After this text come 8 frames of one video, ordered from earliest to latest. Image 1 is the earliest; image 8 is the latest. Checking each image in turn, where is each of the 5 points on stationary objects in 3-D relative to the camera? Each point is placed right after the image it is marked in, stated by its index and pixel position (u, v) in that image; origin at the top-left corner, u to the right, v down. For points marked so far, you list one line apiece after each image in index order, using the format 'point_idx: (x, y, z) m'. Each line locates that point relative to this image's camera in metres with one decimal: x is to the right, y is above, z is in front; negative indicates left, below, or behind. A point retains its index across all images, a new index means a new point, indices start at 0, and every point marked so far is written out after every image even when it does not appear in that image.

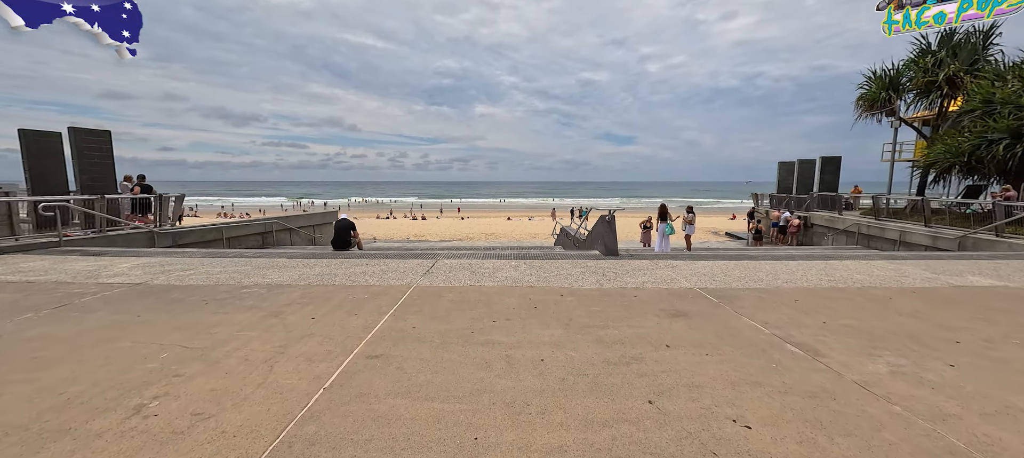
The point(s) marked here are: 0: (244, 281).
0: (-3.4, -0.7, +4.5) m
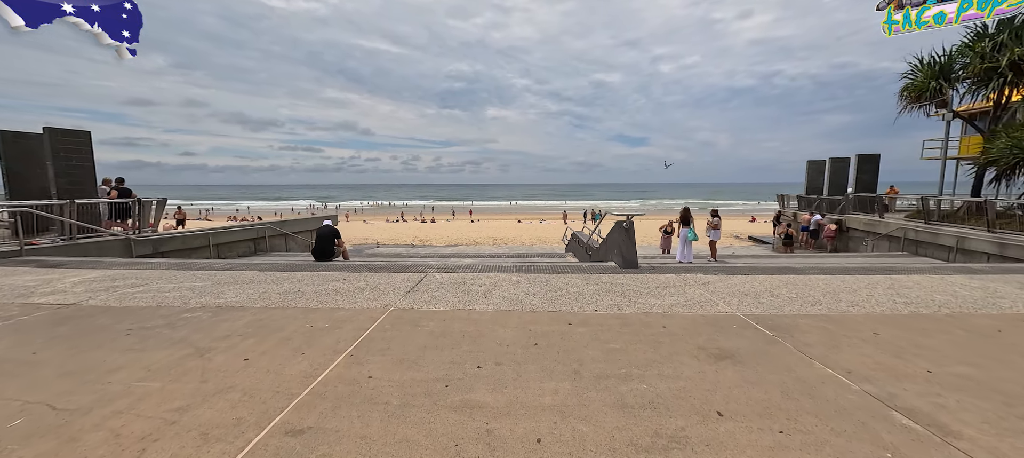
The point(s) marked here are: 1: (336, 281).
0: (-3.4, -0.8, +3.8) m
1: (-2.3, -0.7, +4.6) m
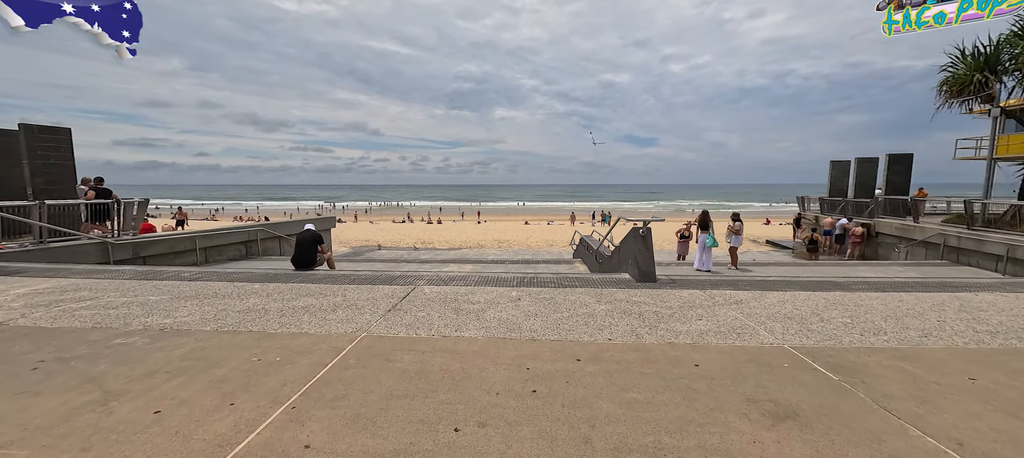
0: (-3.4, -0.9, +3.3) m
1: (-2.3, -0.8, +4.0) m
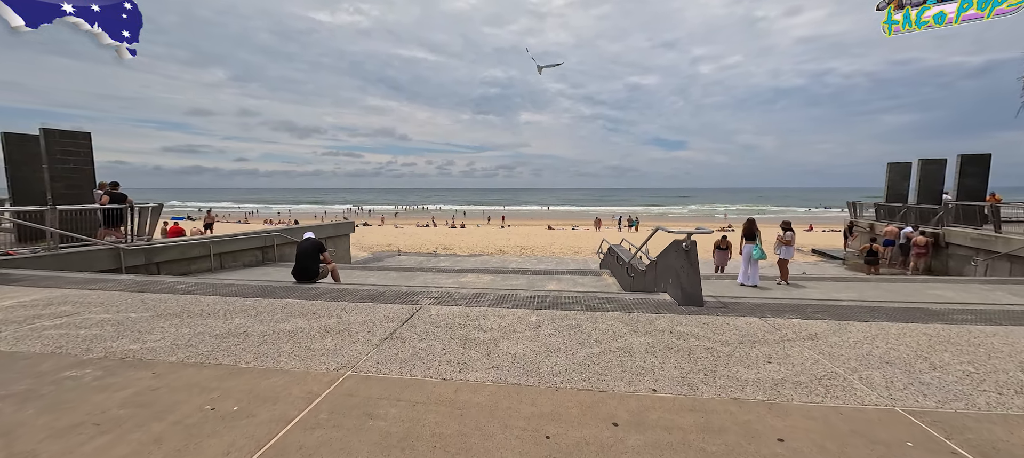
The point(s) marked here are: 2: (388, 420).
0: (-3.3, -1.0, +2.9) m
1: (-2.1, -0.9, +3.6) m
2: (-0.7, -1.1, +2.0) m
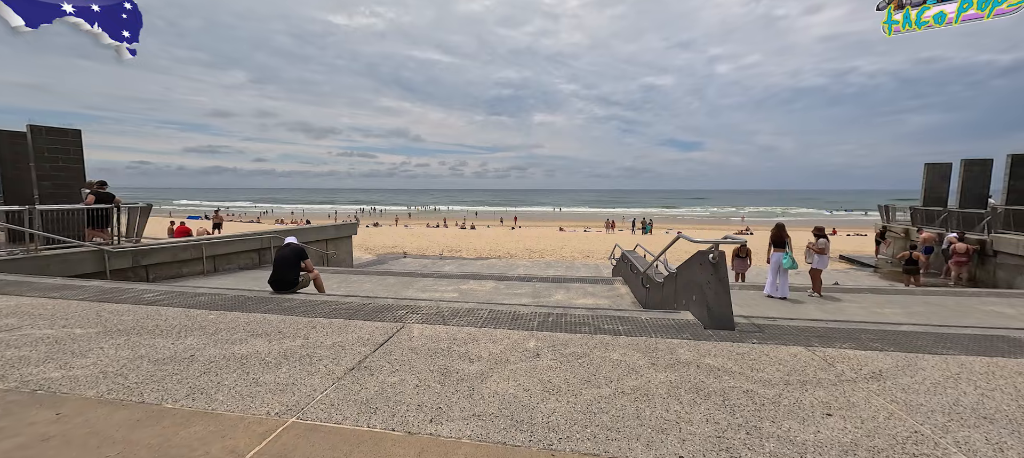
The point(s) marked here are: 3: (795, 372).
0: (-3.4, -1.0, +2.4) m
1: (-2.2, -0.9, +3.1) m
2: (-0.8, -1.1, +1.5) m
3: (+2.0, -1.0, +2.6) m
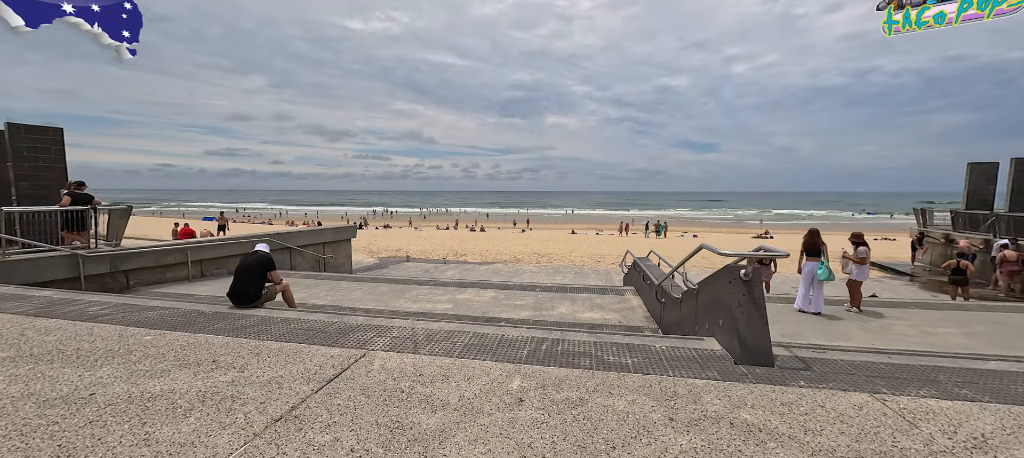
0: (-3.5, -1.1, +1.9) m
1: (-2.3, -1.0, +2.5) m
2: (-1.0, -1.2, +0.9) m
3: (+1.9, -1.1, +1.9) m
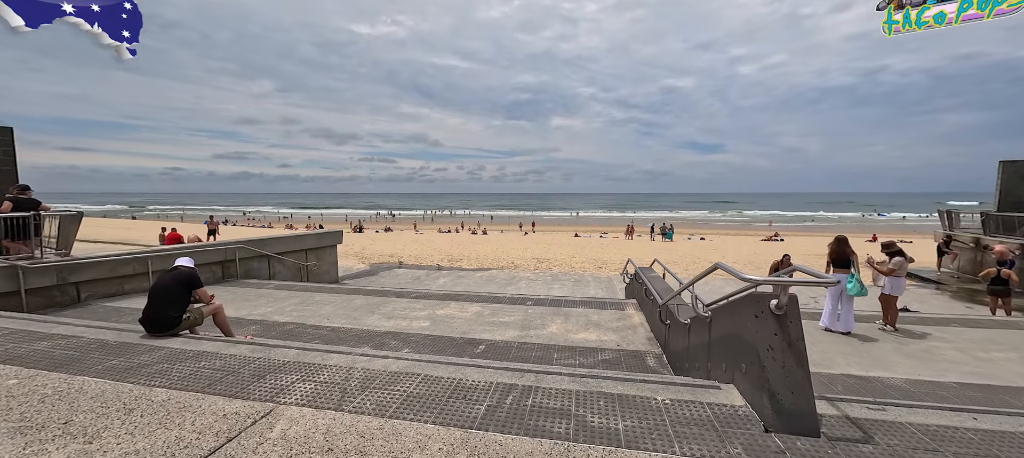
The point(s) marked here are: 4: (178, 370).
0: (-3.8, -1.2, +1.3) m
1: (-2.6, -1.1, +1.9) m
2: (-1.3, -1.3, +0.3) m
3: (+1.6, -1.2, +1.2) m
4: (-2.4, -1.0, +2.6) m
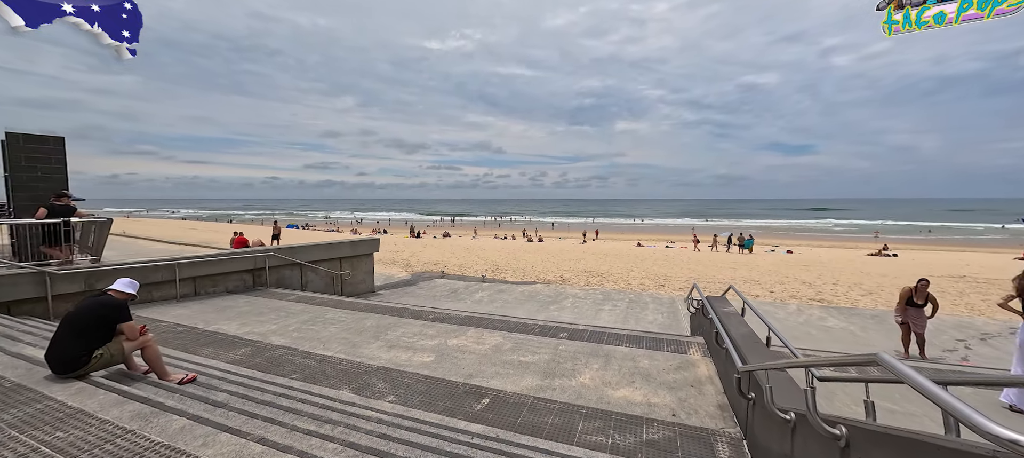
0: (-4.2, -1.2, +0.8) m
1: (-2.9, -1.2, +1.2) m
2: (-1.9, -1.4, -0.6) m
3: (+1.1, -1.3, -0.2) m
4: (-2.6, -1.1, +1.9) m
